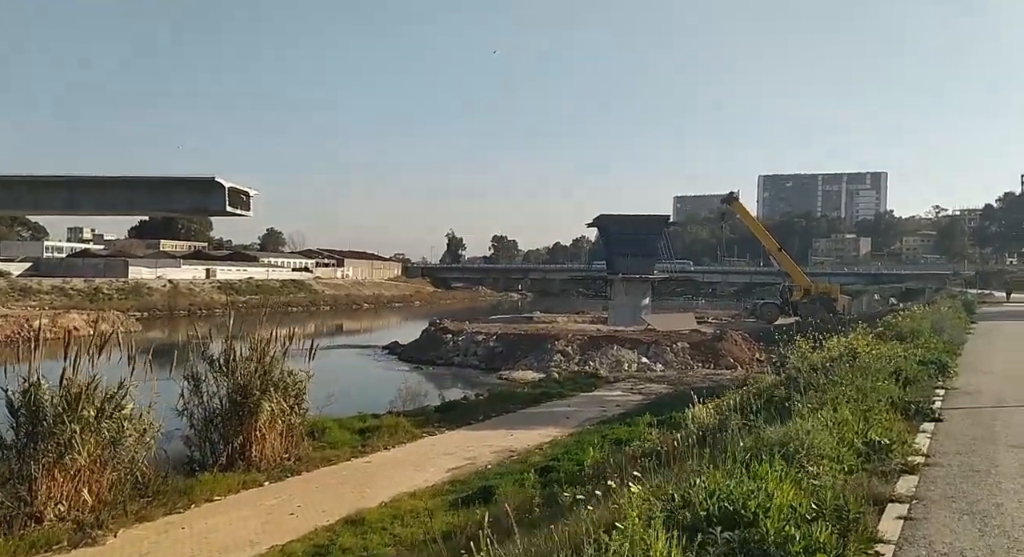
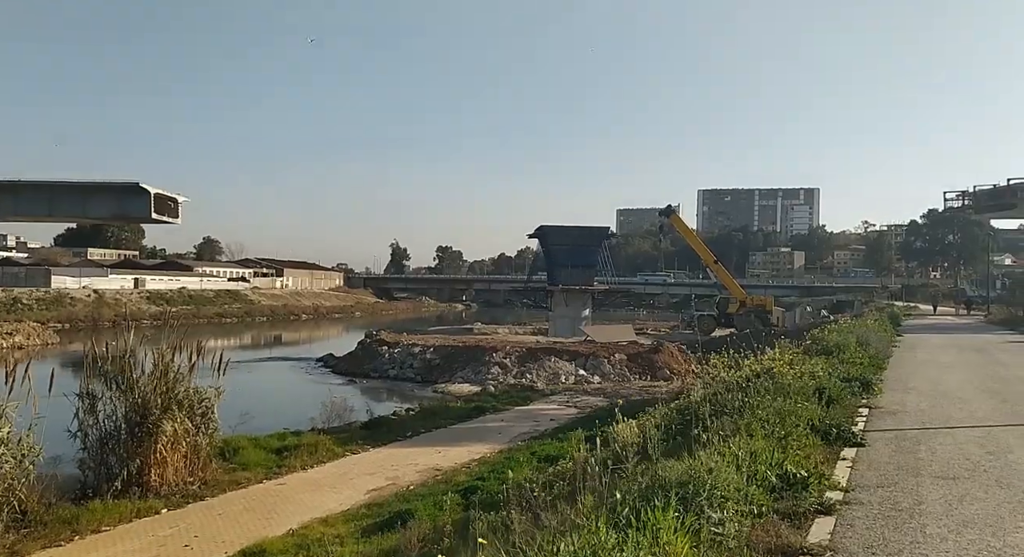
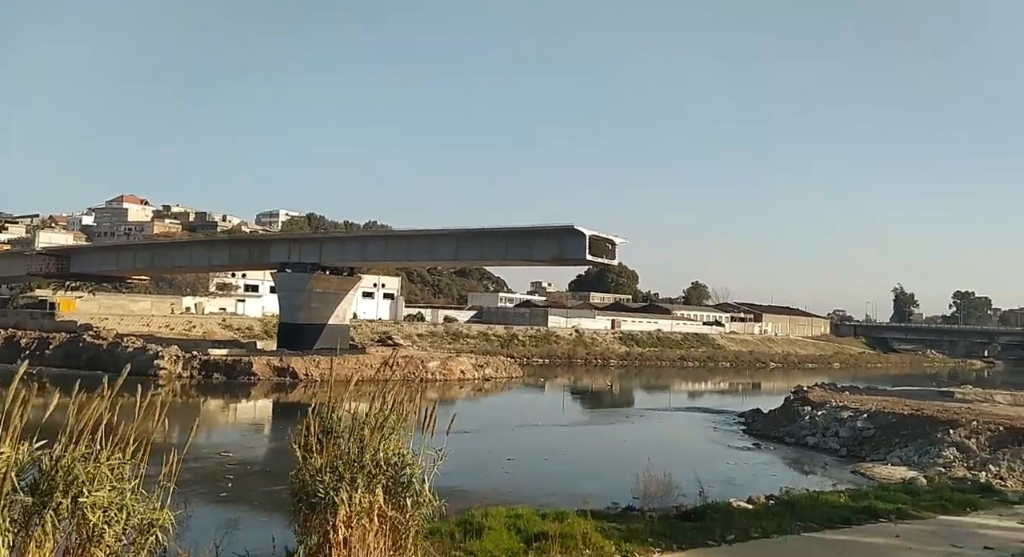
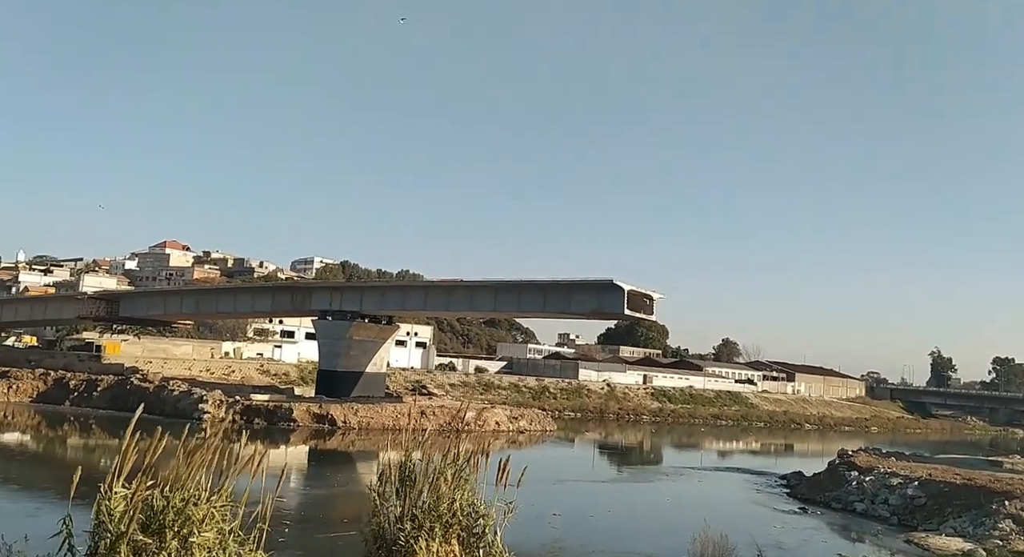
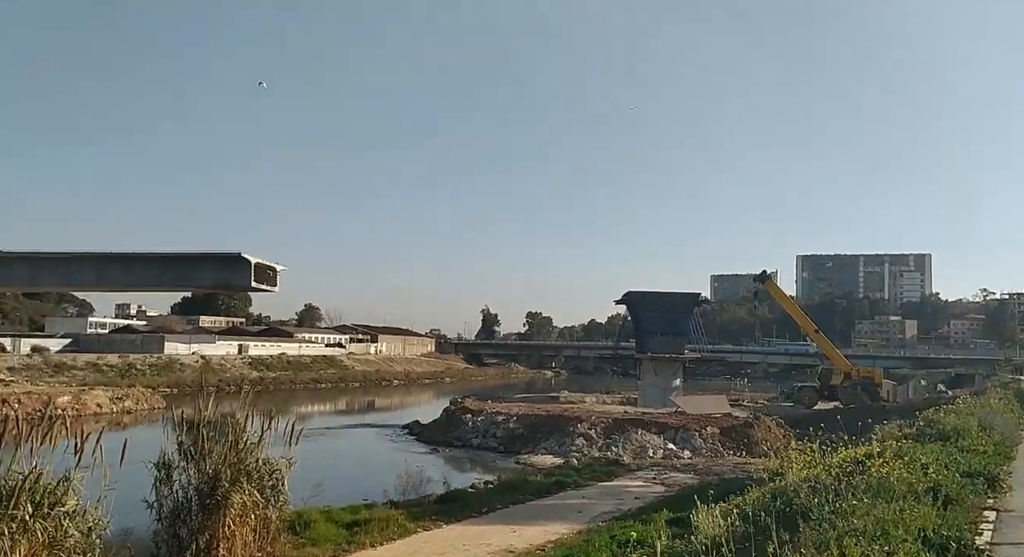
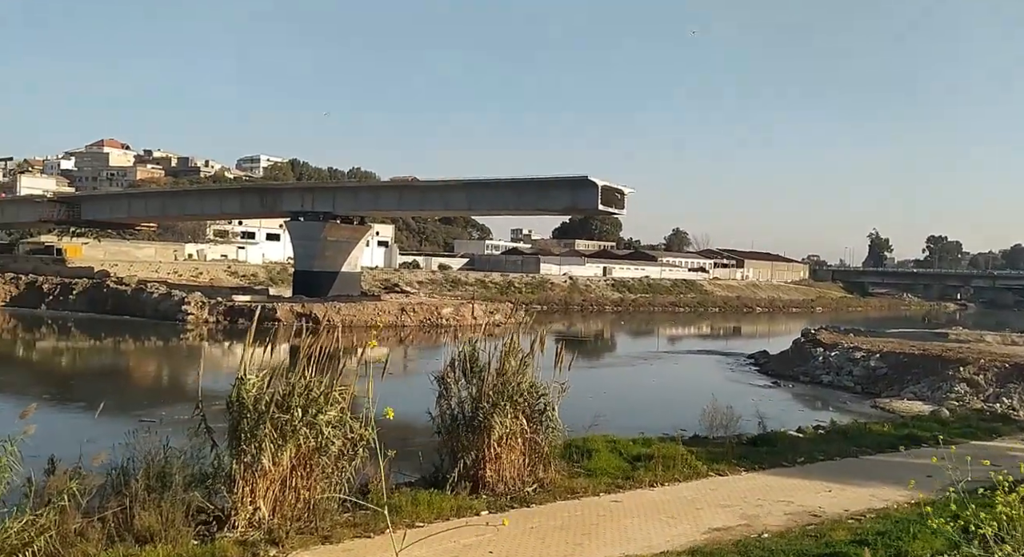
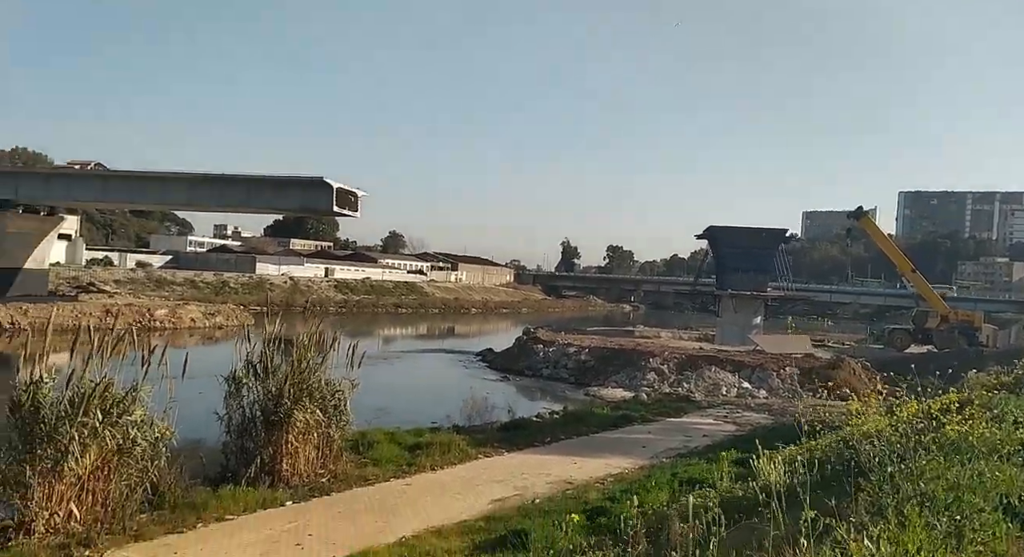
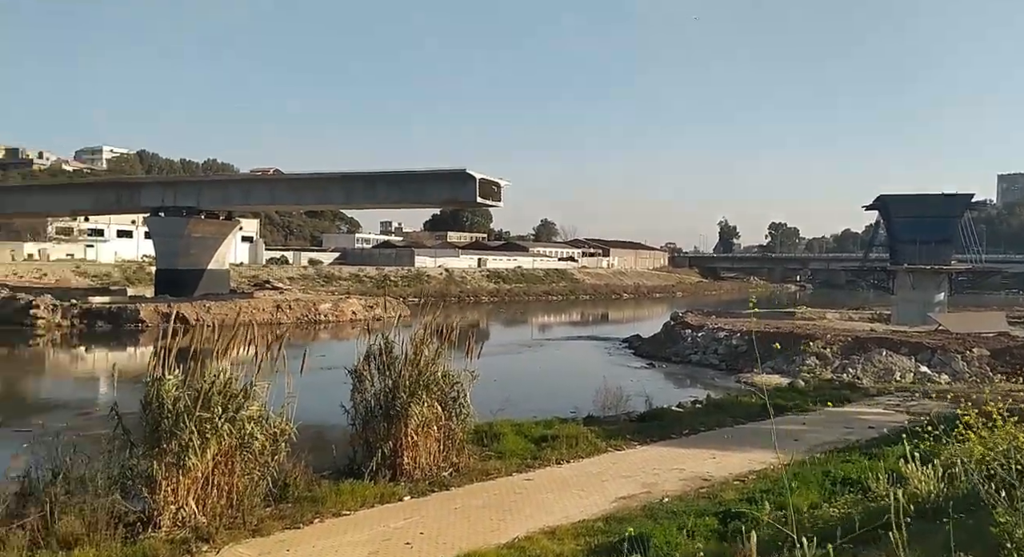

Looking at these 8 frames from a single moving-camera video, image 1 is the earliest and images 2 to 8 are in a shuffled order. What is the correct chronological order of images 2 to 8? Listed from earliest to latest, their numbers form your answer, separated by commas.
2, 5, 7, 8, 6, 4, 3
